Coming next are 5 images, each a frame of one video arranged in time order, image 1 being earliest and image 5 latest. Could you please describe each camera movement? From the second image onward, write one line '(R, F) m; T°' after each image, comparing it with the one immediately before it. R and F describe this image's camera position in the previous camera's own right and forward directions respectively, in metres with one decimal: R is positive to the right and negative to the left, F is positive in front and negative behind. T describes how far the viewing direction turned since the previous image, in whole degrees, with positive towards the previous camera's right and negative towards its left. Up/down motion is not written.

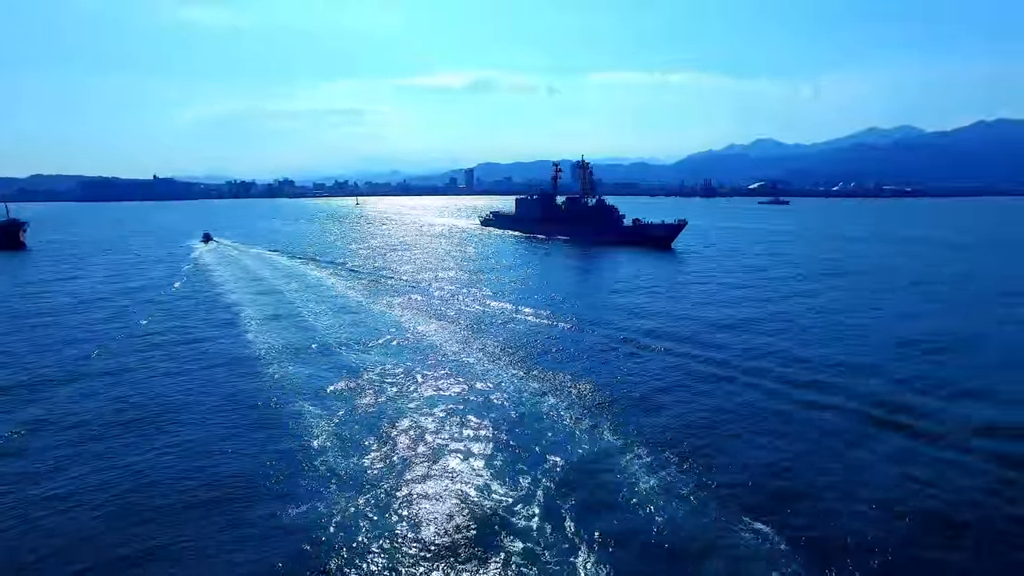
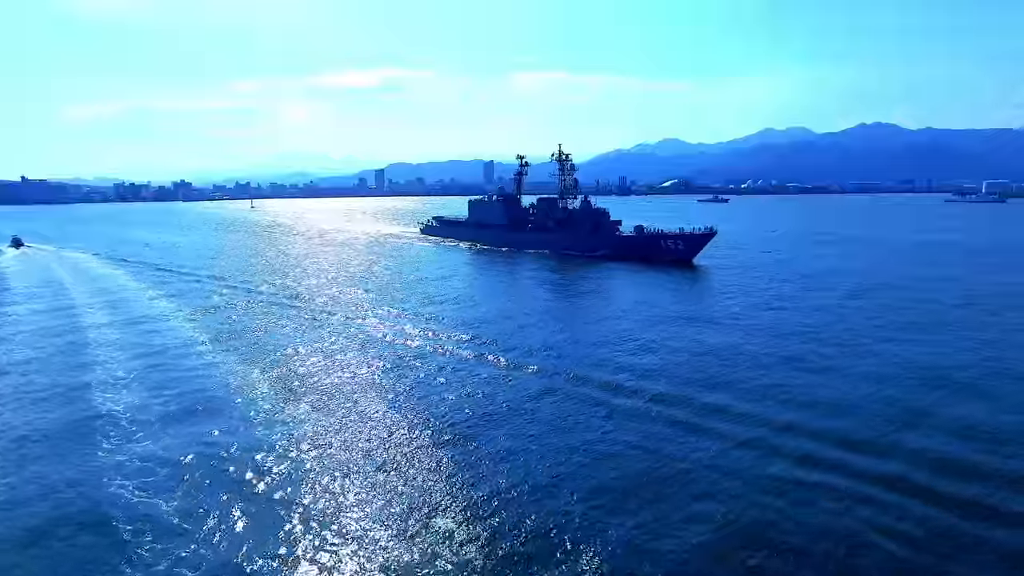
(-0.7, +5.8) m; +7°
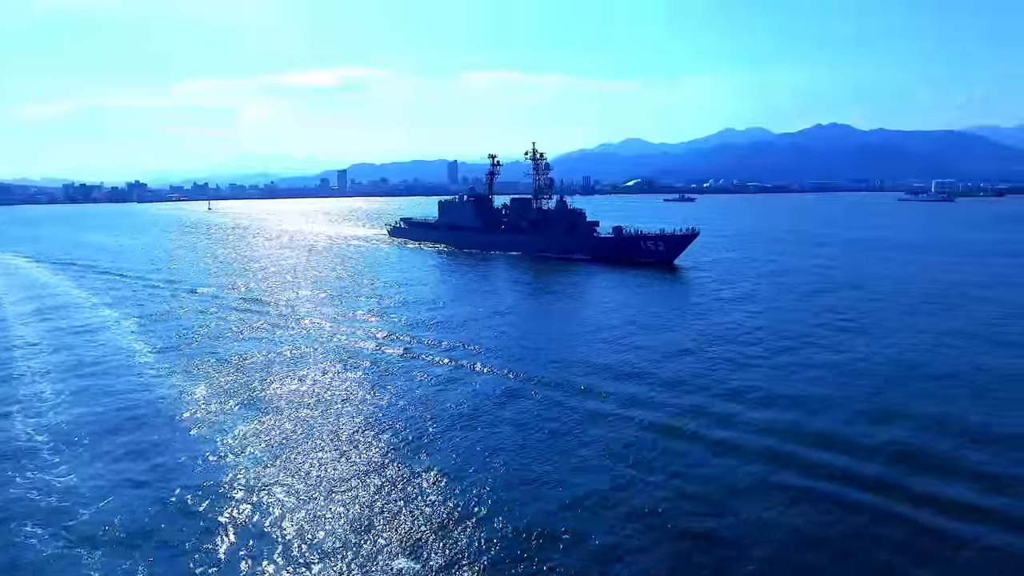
(-0.2, +0.6) m; +3°
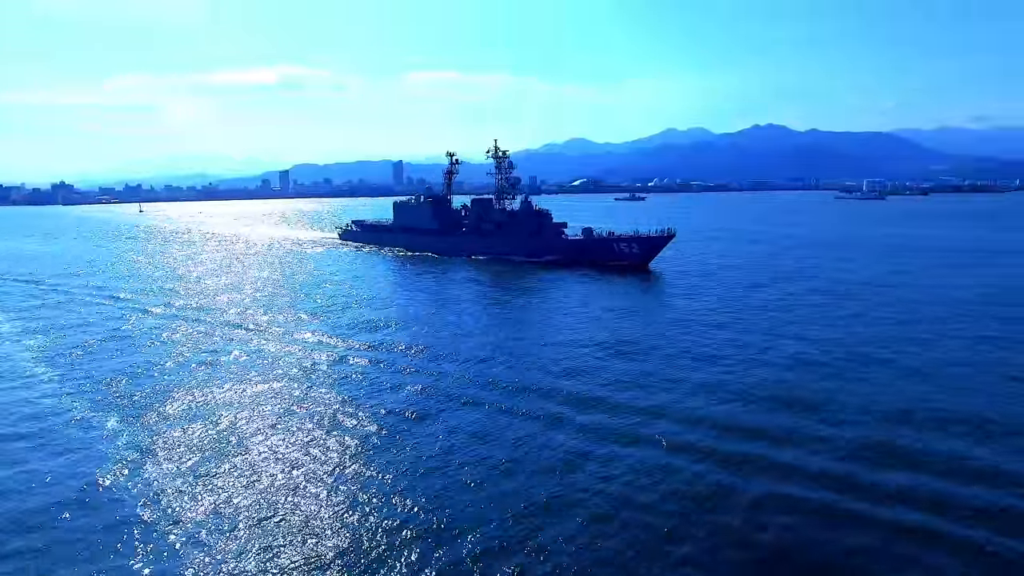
(-0.3, +1.0) m; +5°
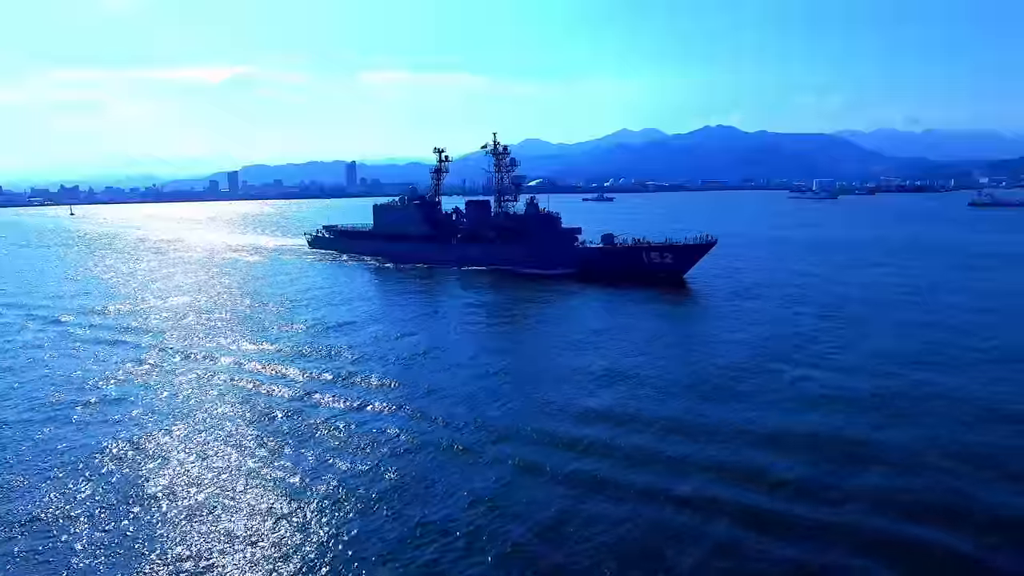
(-0.9, +2.1) m; +4°
